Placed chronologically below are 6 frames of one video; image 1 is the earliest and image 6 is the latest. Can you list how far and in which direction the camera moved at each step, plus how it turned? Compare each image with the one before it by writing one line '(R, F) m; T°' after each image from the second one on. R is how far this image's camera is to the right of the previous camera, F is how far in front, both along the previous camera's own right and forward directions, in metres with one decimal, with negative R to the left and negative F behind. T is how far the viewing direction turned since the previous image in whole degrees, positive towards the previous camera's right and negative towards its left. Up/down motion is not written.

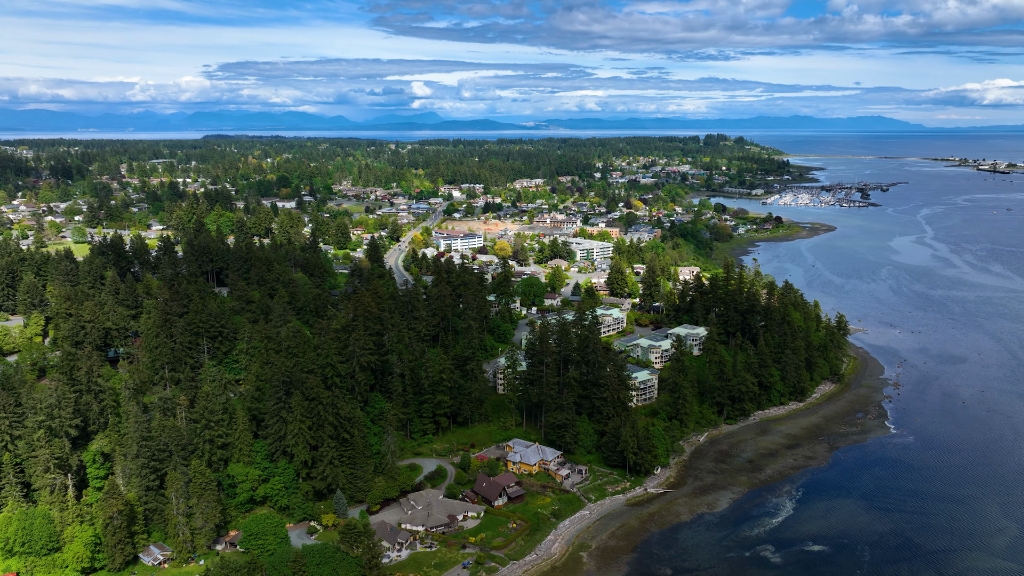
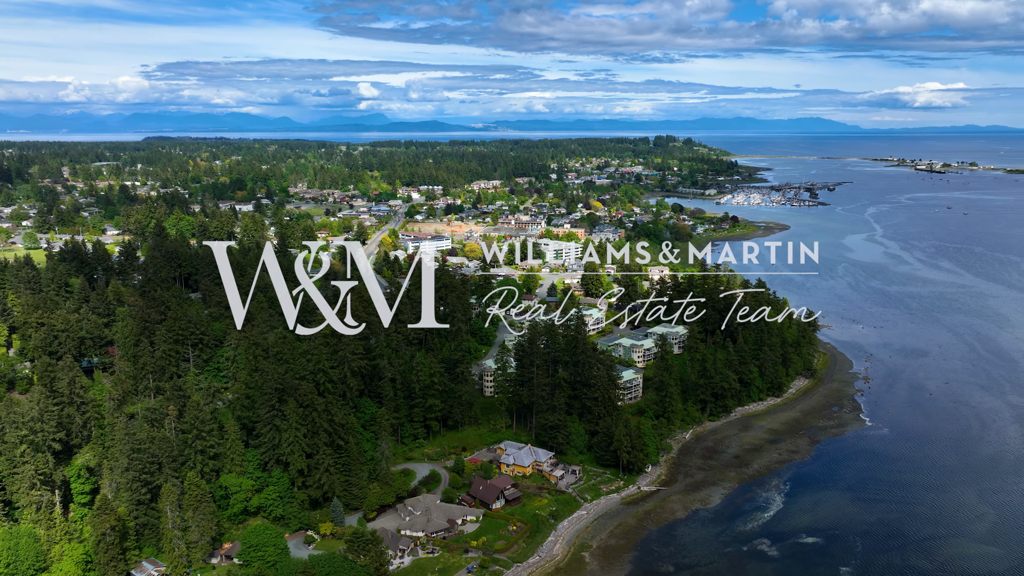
(-1.5, +0.1) m; +4°
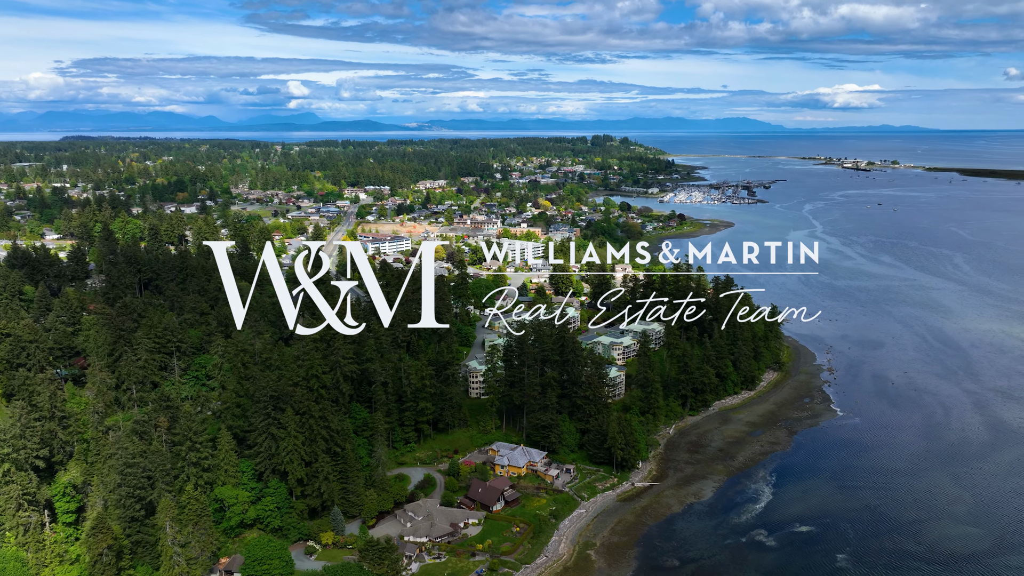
(-2.0, +0.2) m; +5°
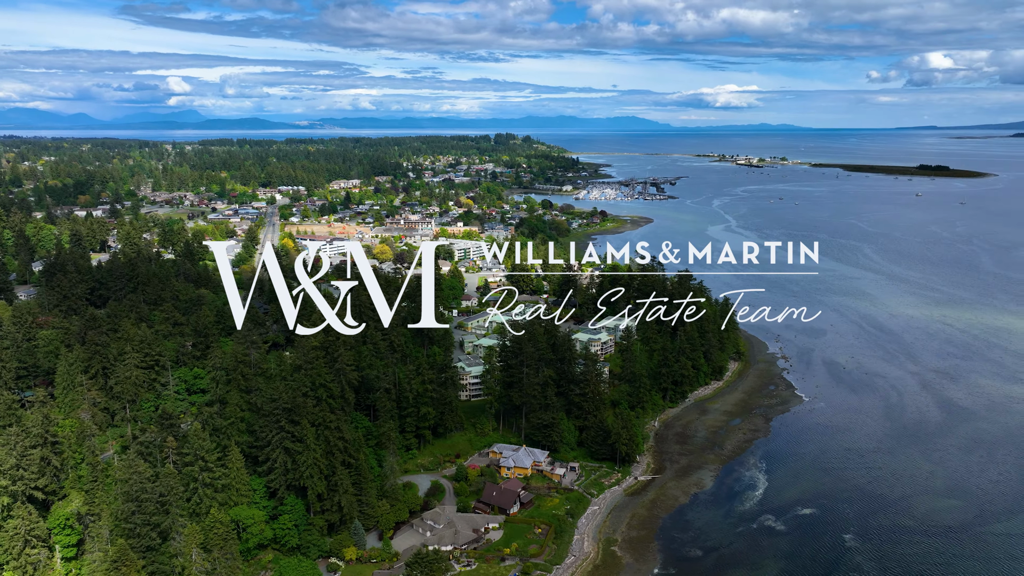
(-3.7, +0.5) m; +7°
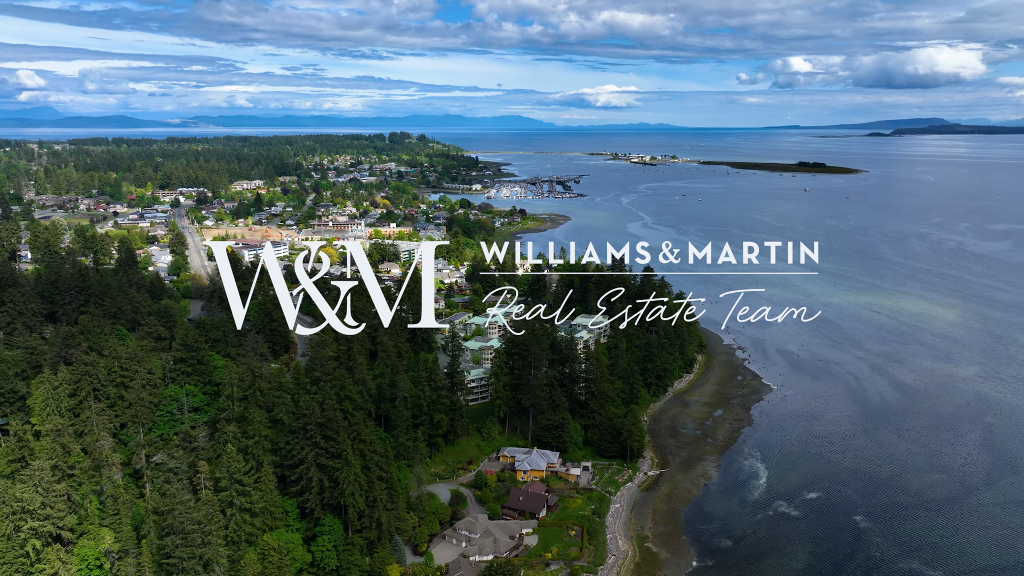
(-4.4, +0.7) m; +8°
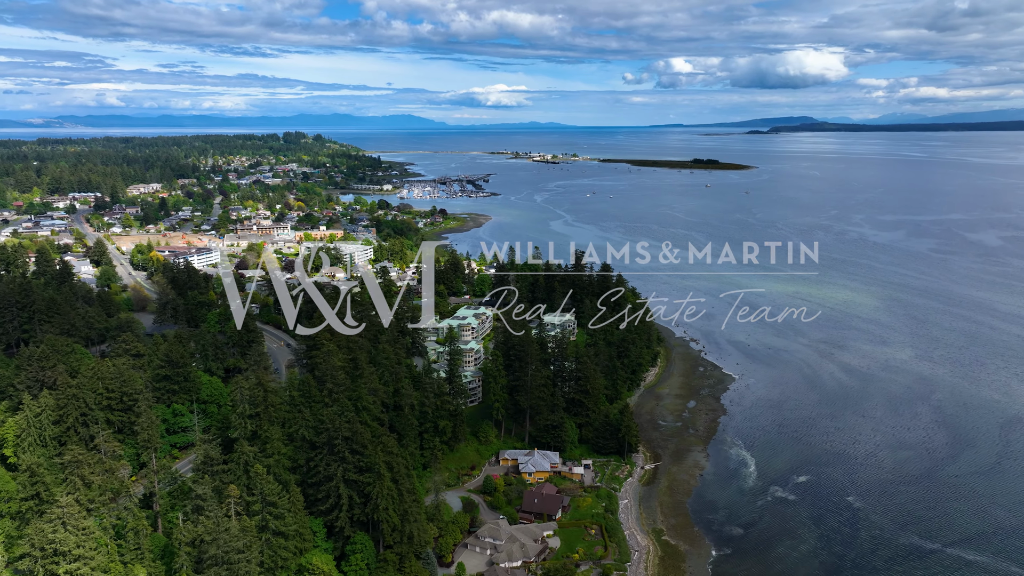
(-3.7, +0.5) m; +8°
